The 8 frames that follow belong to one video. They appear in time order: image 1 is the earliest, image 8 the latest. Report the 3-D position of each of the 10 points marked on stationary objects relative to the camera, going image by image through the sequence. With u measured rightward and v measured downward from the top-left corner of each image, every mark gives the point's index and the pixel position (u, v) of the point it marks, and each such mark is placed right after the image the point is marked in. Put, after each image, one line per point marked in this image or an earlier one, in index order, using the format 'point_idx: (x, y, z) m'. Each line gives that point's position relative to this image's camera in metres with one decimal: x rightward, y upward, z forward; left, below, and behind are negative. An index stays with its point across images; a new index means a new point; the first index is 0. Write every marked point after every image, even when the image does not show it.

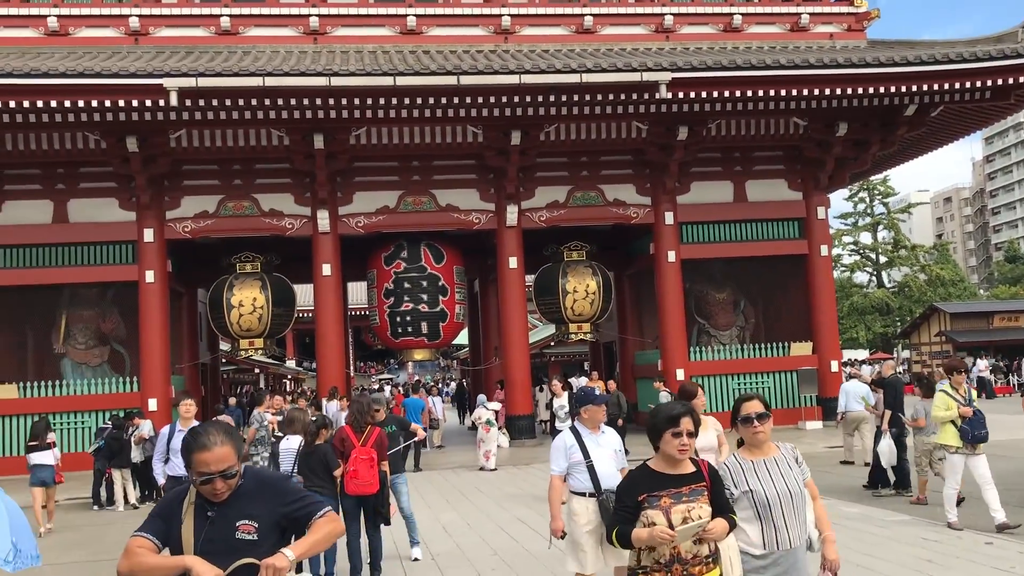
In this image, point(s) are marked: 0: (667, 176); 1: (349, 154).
0: (+2.7, +2.0, +16.9) m
1: (-2.6, +2.2, +15.7) m
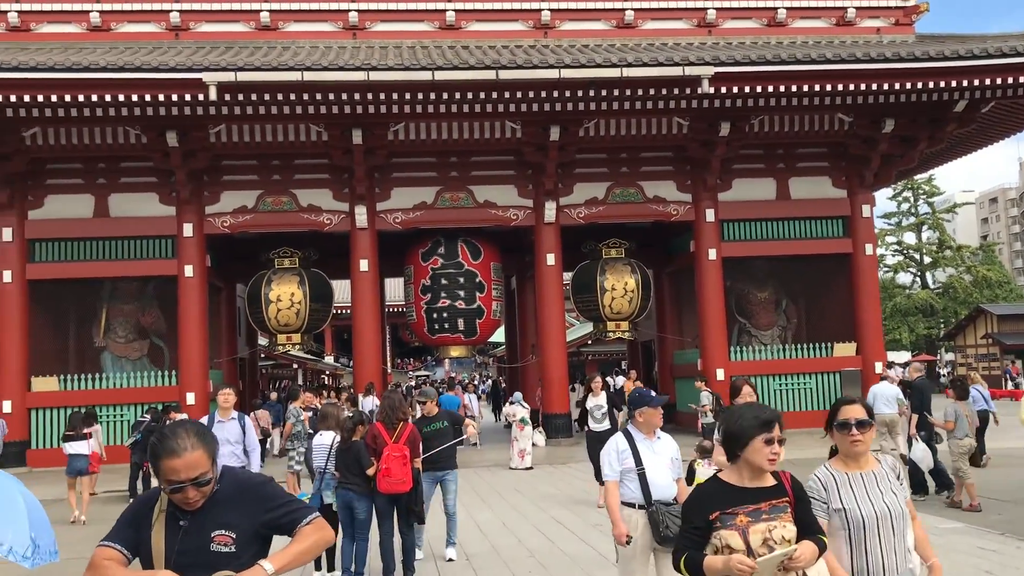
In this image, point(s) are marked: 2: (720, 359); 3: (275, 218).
0: (+3.4, +2.0, +16.7) m
1: (-2.0, +2.2, +15.7) m
2: (+3.5, -1.2, +16.4) m
3: (-3.9, +1.2, +16.0) m
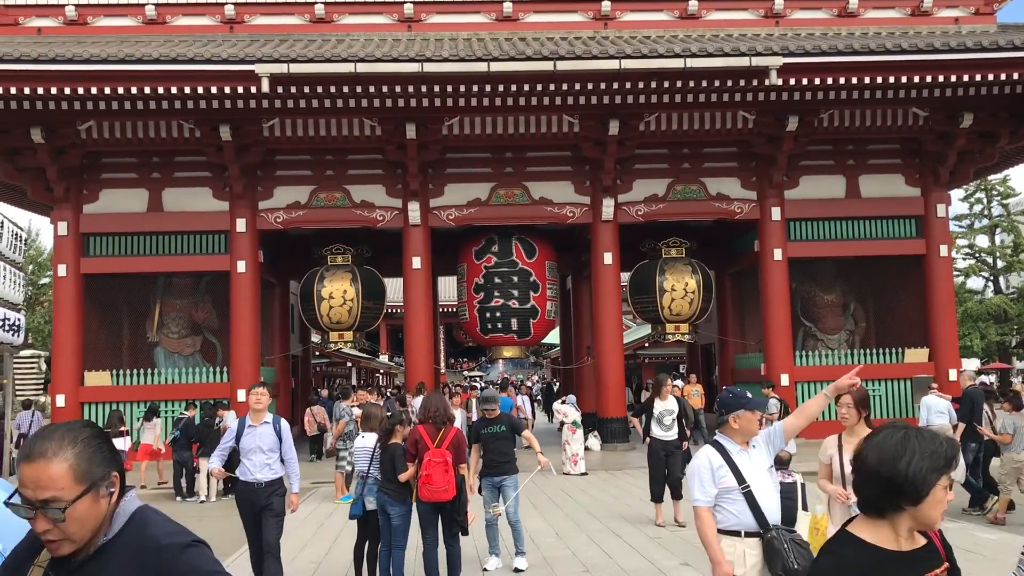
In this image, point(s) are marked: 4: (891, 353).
0: (+4.3, +2.0, +16.0) m
1: (-1.1, +2.3, +15.3) m
2: (+4.4, -1.2, +15.8) m
3: (-3.0, +1.2, +15.8) m
4: (+6.4, -1.1, +16.4) m
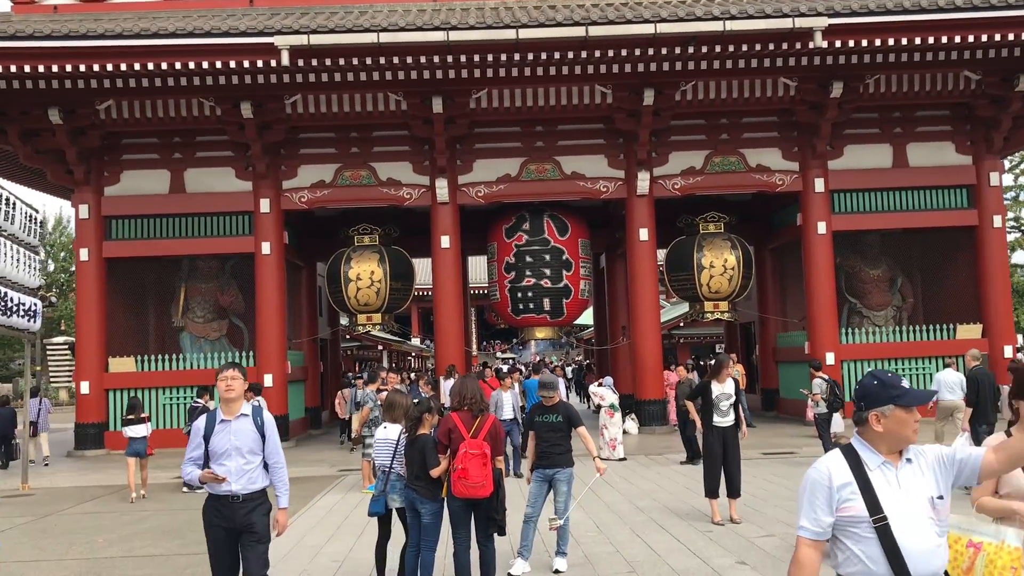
0: (+4.8, +2.4, +15.3) m
1: (-0.7, +2.6, +14.8) m
2: (+4.9, -0.8, +15.1) m
3: (-2.5, +1.5, +15.3) m
4: (+6.9, -0.7, +15.6) m
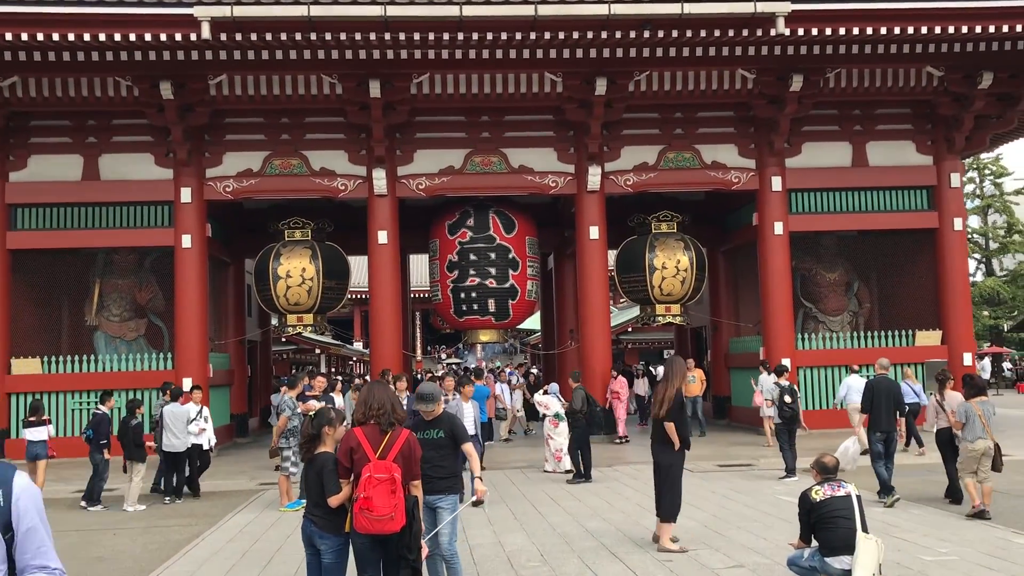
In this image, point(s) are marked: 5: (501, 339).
0: (+4.0, +2.3, +14.6) m
1: (-1.5, +2.6, +13.8) m
2: (+4.1, -0.9, +14.4) m
3: (-3.4, +1.5, +14.2) m
4: (+6.0, -0.7, +15.1) m
5: (-0.2, -0.7, +14.1) m
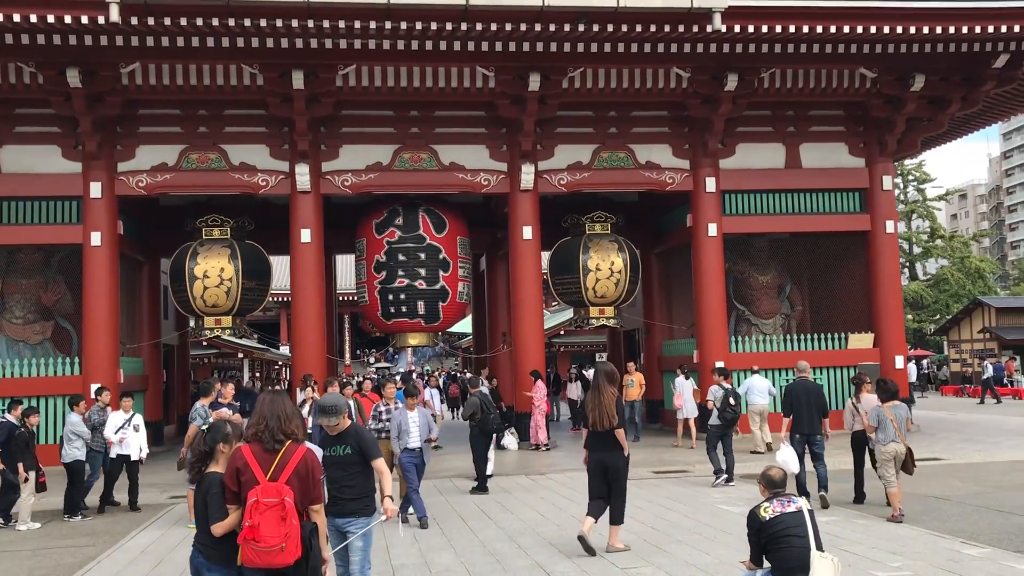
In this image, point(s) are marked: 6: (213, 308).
0: (+2.9, +2.3, +14.4) m
1: (-2.4, +2.6, +13.2) m
2: (+3.1, -0.9, +14.2) m
3: (-4.4, +1.5, +13.5) m
4: (+5.0, -0.8, +15.0) m
5: (-1.2, -0.8, +13.6) m
6: (-4.3, -0.3, +13.8) m
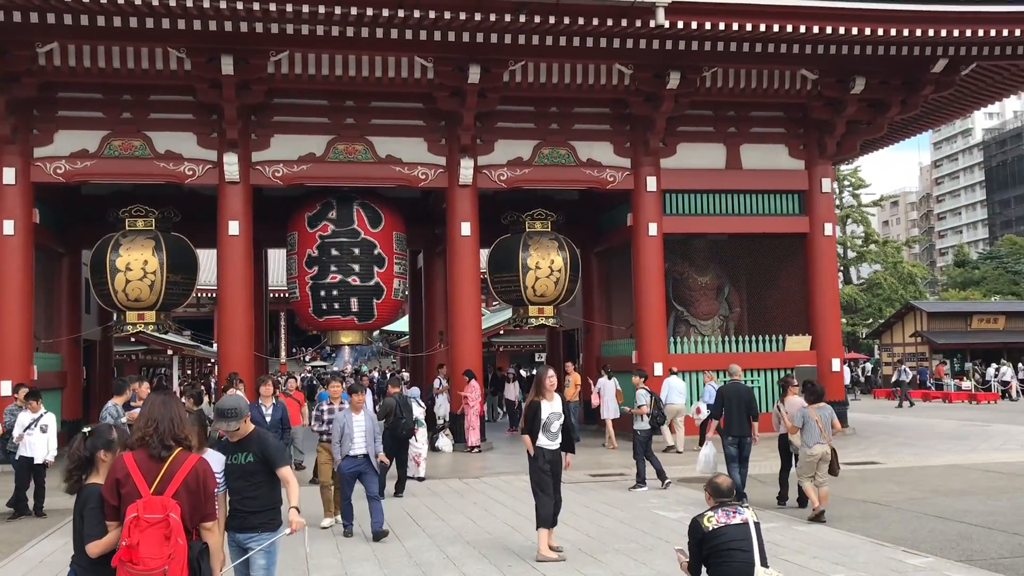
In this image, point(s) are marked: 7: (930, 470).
0: (+2.0, +2.3, +14.2) m
1: (-3.2, +2.7, +12.7) m
2: (+2.1, -0.9, +14.1) m
3: (-5.2, +1.6, +12.9) m
4: (+4.0, -0.8, +14.9) m
5: (-2.0, -0.7, +13.2) m
6: (-5.1, -0.2, +13.2) m
7: (+4.5, -2.0, +10.4) m
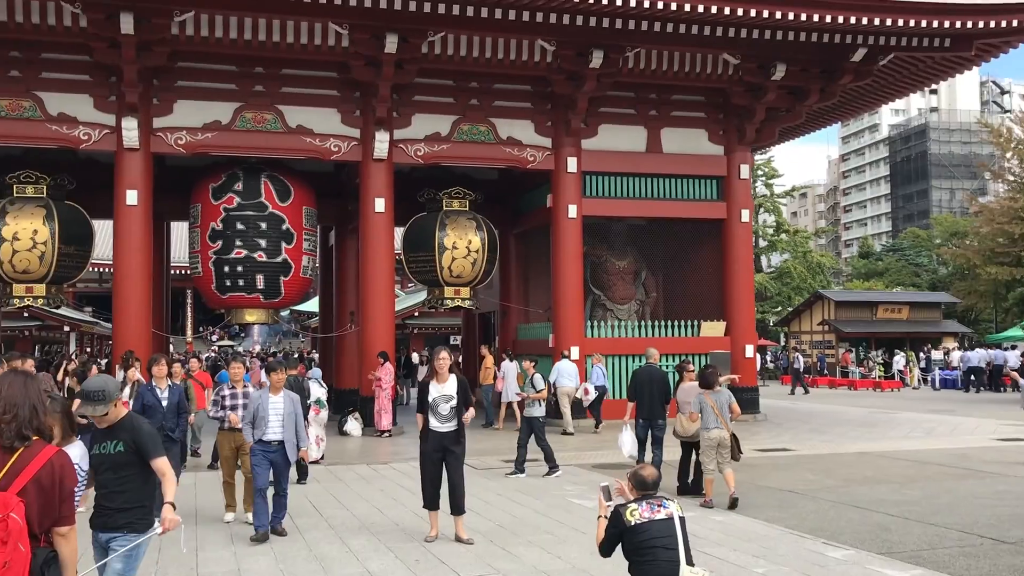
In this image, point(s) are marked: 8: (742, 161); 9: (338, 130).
0: (+0.9, +2.5, +14.0) m
1: (-4.2, +3.0, +12.0) m
2: (+0.9, -0.7, +13.9) m
3: (-6.2, +2.0, +12.0) m
4: (+2.7, -0.6, +14.9) m
5: (-3.2, -0.4, +12.6) m
6: (-6.2, +0.2, +12.3) m
7: (+3.5, -1.8, +10.4) m
8: (+3.6, +2.0, +15.0) m
9: (-2.4, +2.2, +13.3) m
